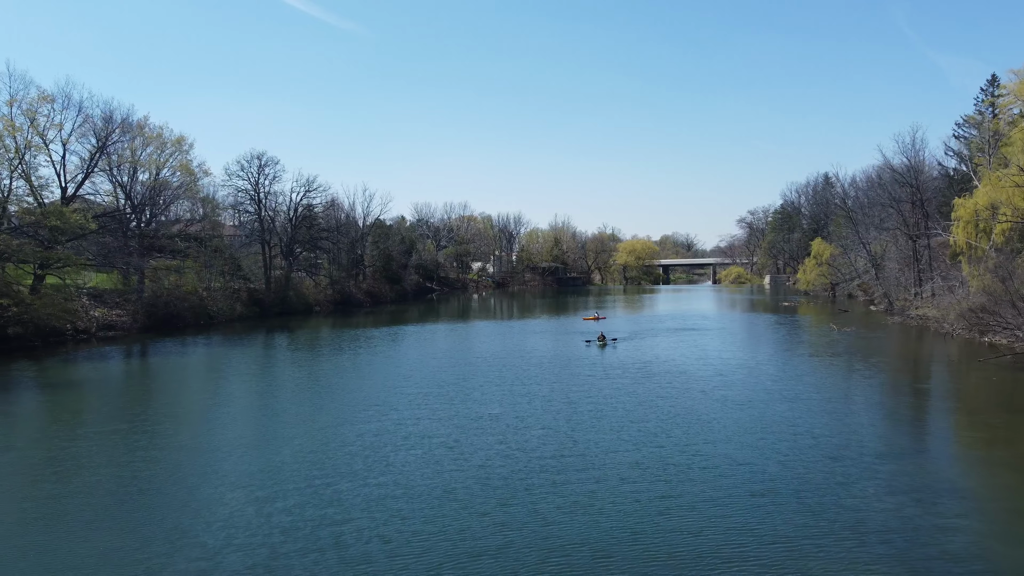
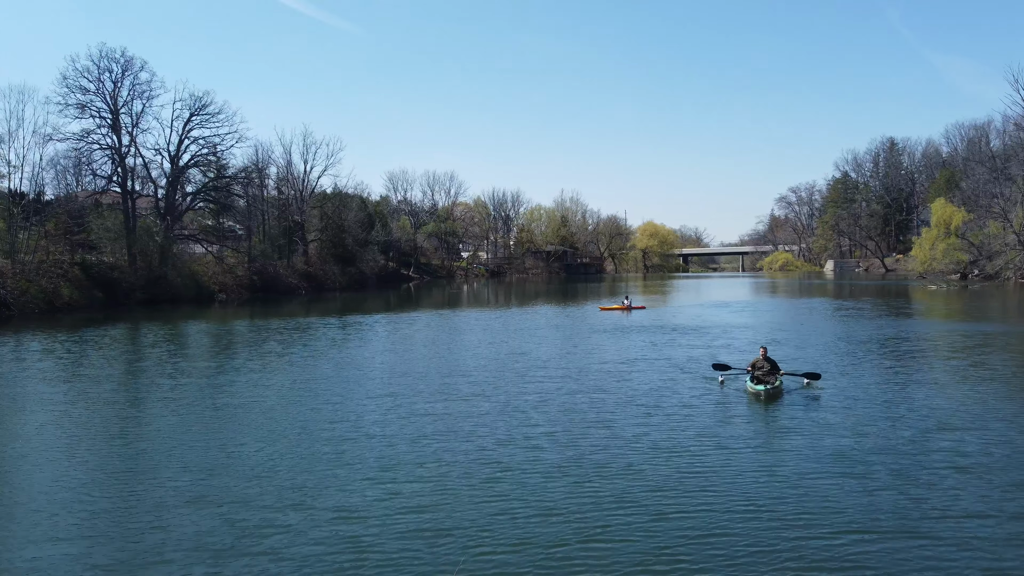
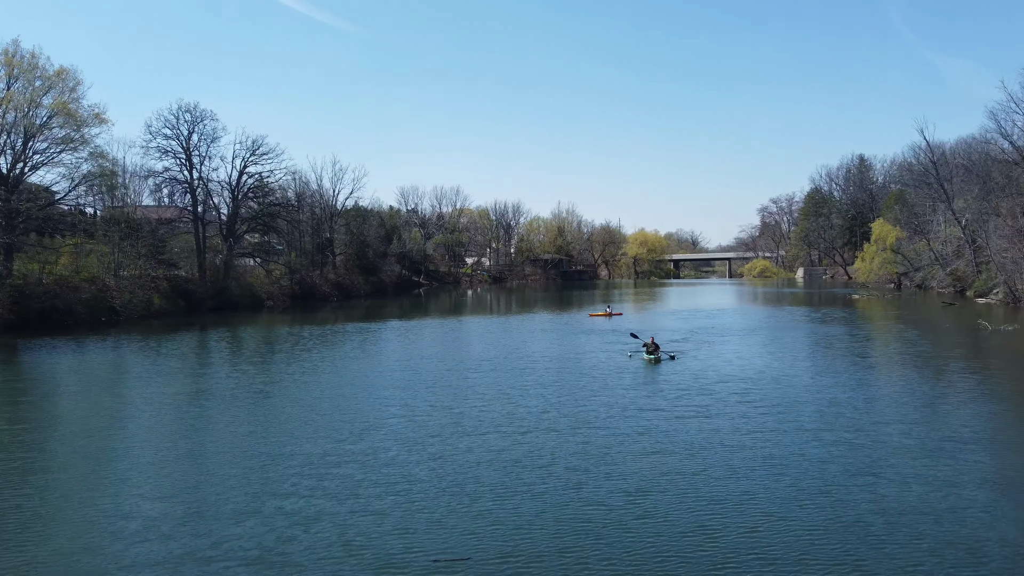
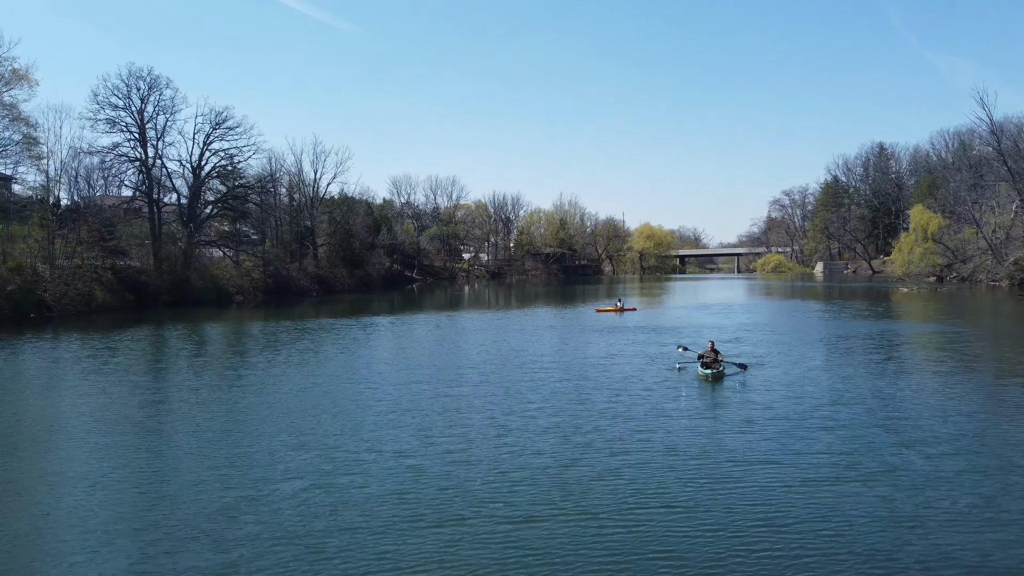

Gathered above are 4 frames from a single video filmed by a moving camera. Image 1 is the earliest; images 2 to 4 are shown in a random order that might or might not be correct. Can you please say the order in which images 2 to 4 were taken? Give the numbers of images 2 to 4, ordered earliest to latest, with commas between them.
3, 4, 2
